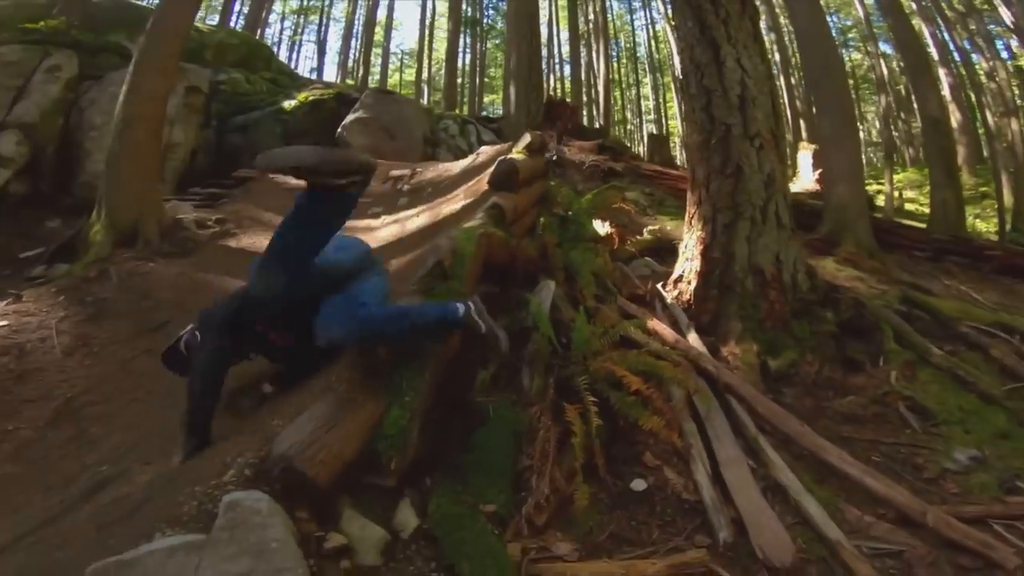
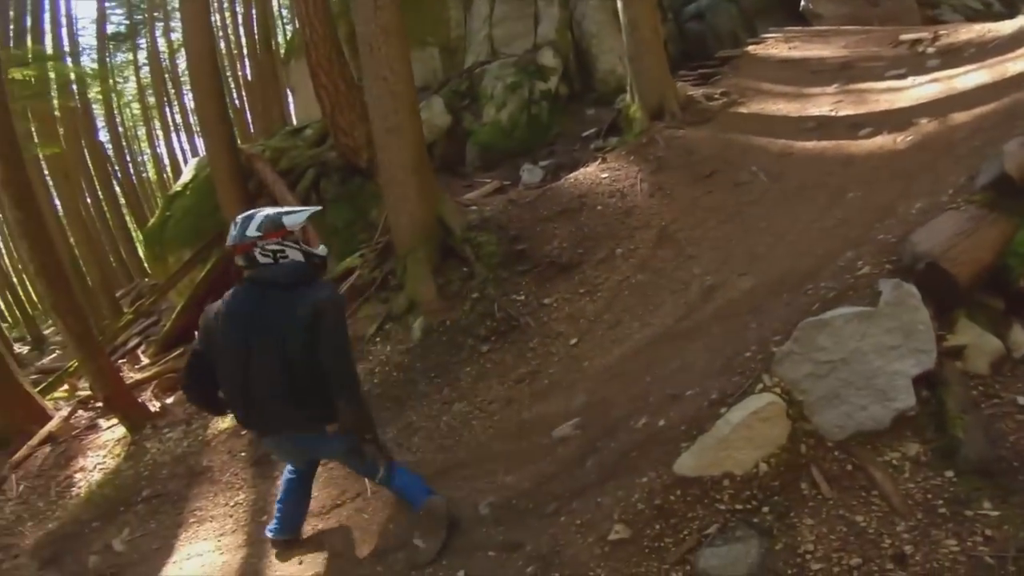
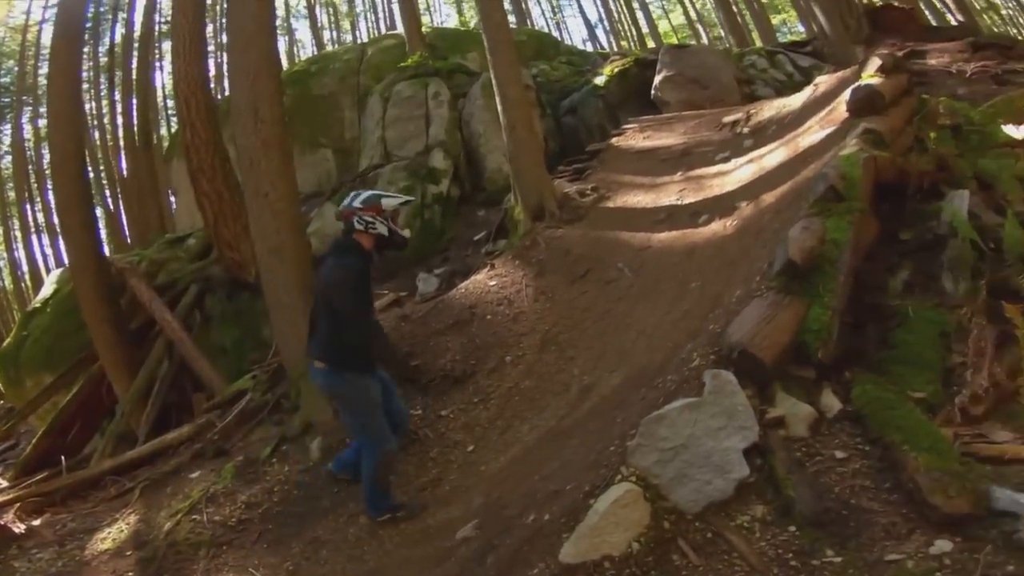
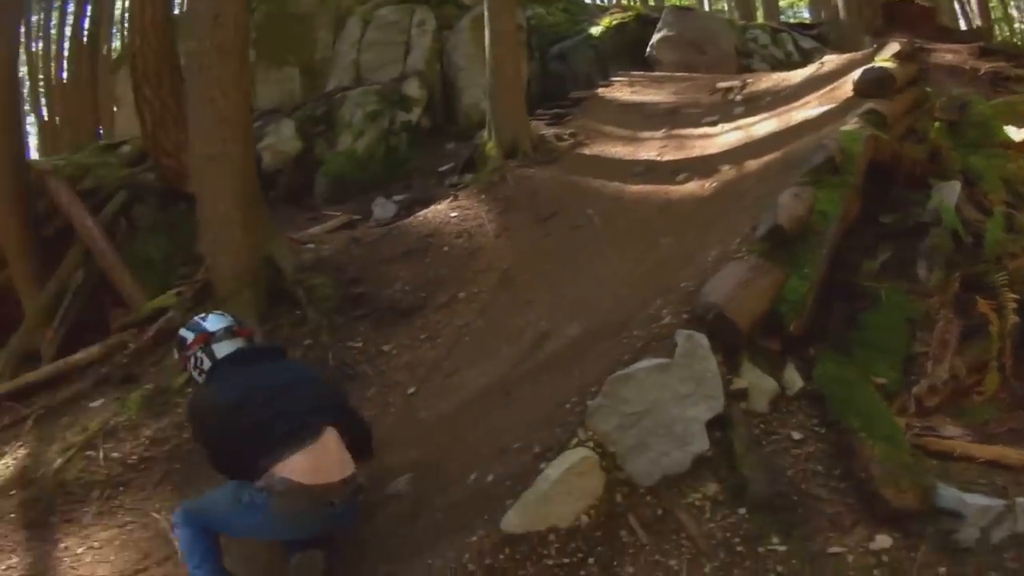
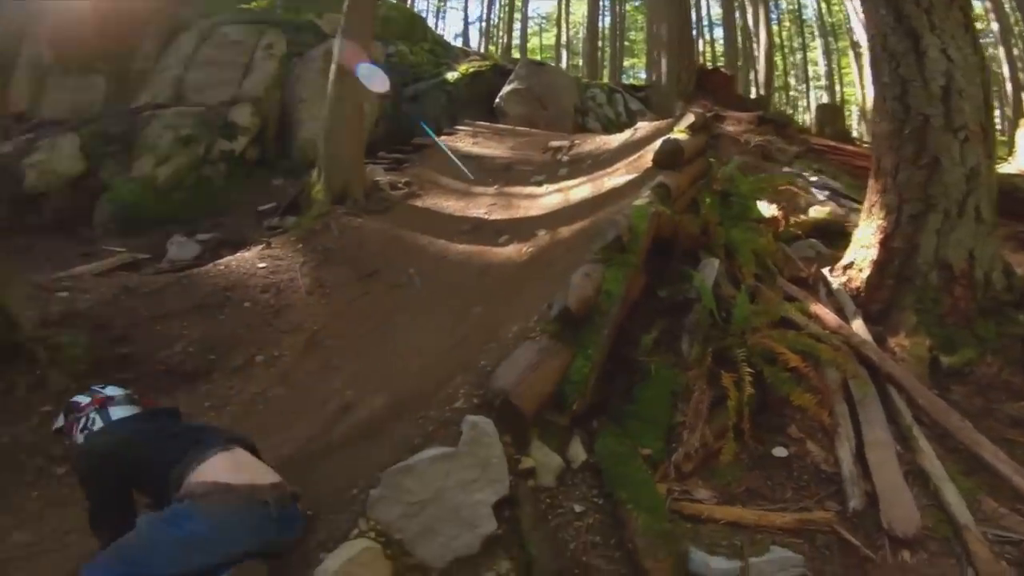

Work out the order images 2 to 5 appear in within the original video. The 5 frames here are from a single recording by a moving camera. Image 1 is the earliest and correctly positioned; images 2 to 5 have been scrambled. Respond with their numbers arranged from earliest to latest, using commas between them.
5, 4, 2, 3
